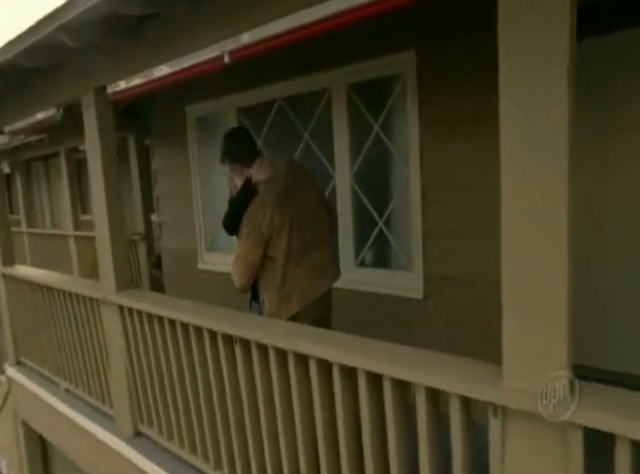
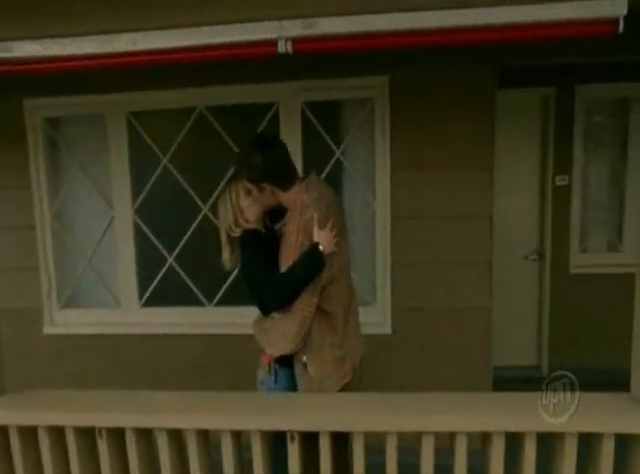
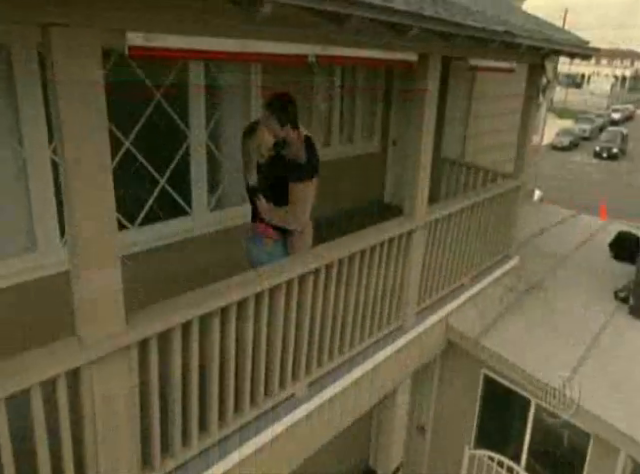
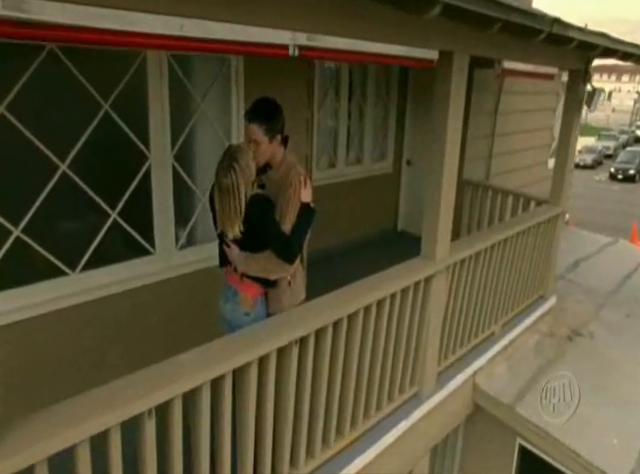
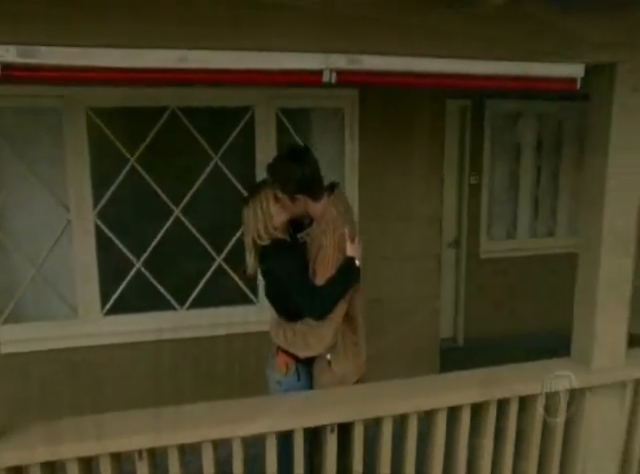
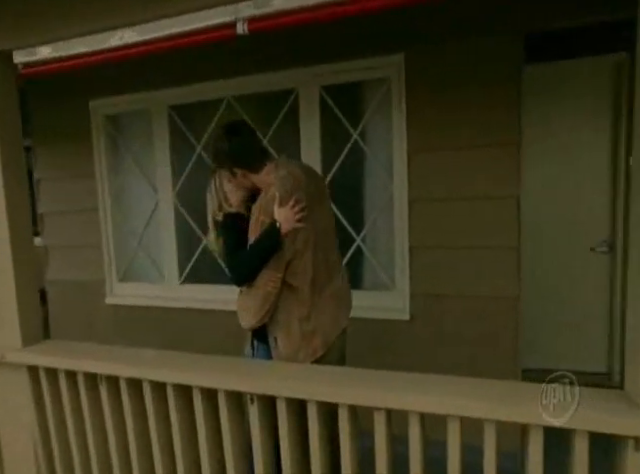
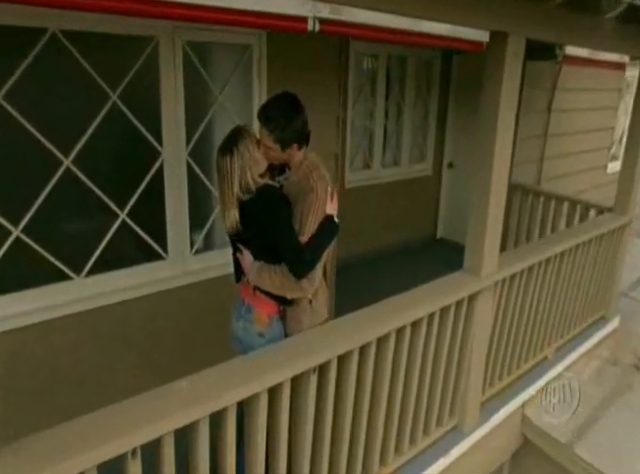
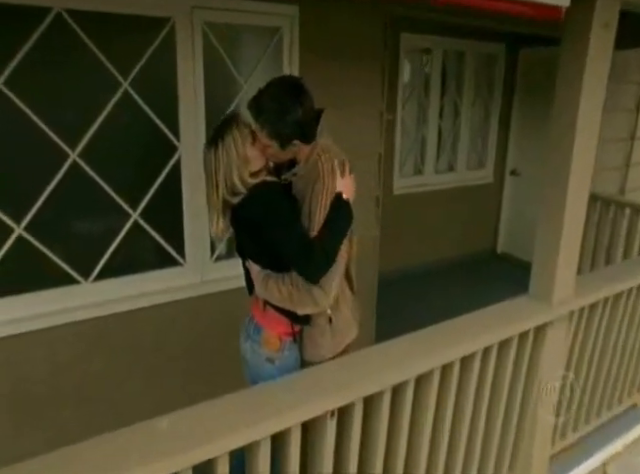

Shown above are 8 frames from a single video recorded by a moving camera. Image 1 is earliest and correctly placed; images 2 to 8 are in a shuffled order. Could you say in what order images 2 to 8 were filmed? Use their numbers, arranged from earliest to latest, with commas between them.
6, 2, 5, 3, 4, 7, 8
